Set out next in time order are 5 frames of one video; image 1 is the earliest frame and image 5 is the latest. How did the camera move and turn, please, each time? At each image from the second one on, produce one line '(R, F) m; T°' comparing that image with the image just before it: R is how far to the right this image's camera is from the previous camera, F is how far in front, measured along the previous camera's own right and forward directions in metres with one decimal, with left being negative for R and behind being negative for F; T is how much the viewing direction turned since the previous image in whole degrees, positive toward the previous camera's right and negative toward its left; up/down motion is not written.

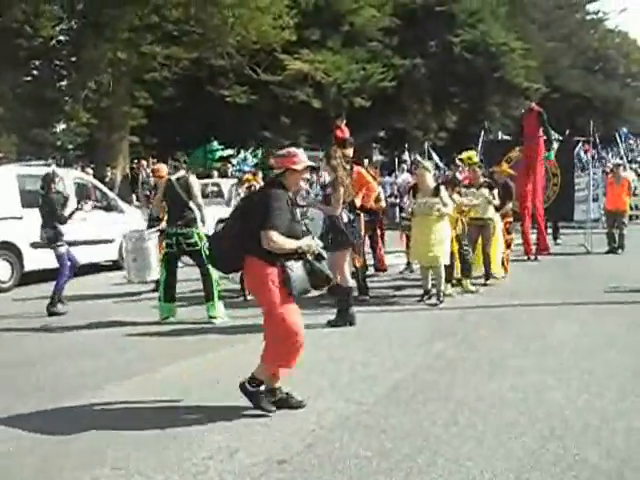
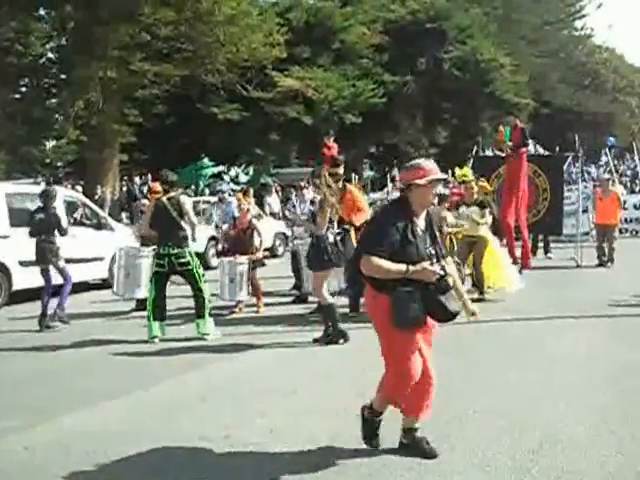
(0.0, 0.0) m; 0°
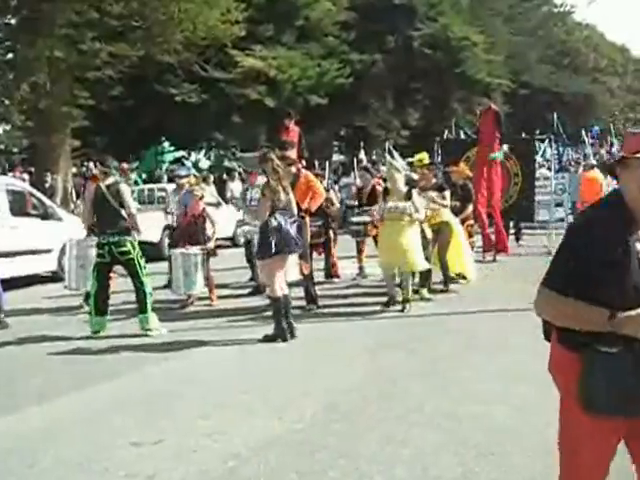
(+0.5, +0.9) m; 0°
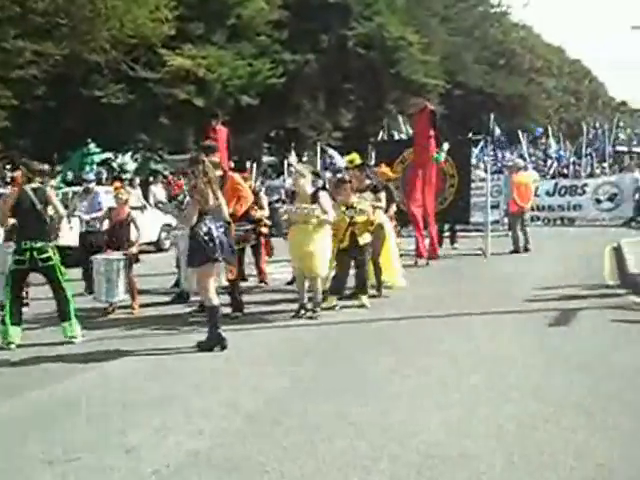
(+0.3, +0.4) m; +3°
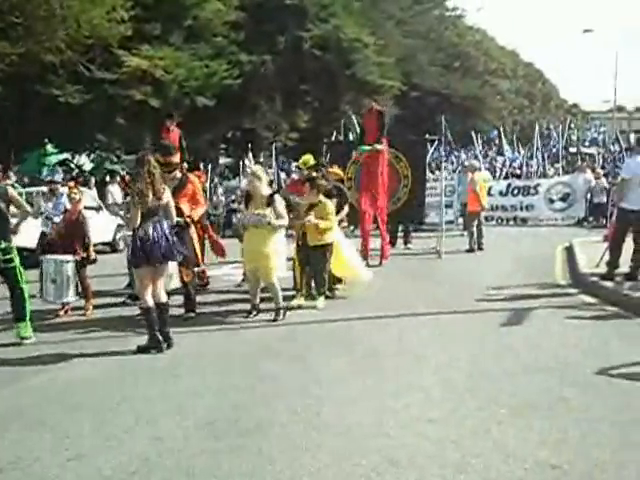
(+0.1, -0.2) m; +2°
